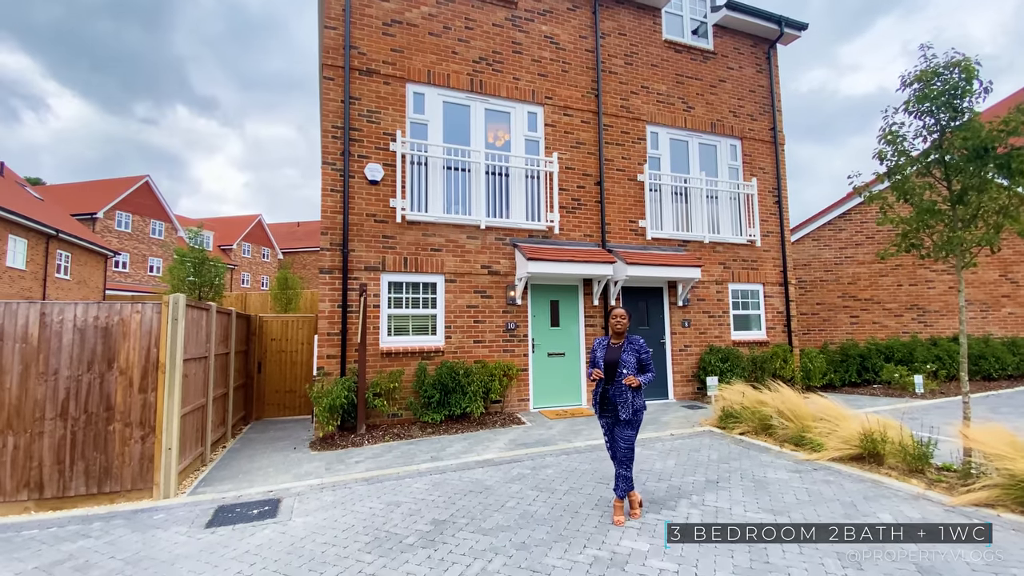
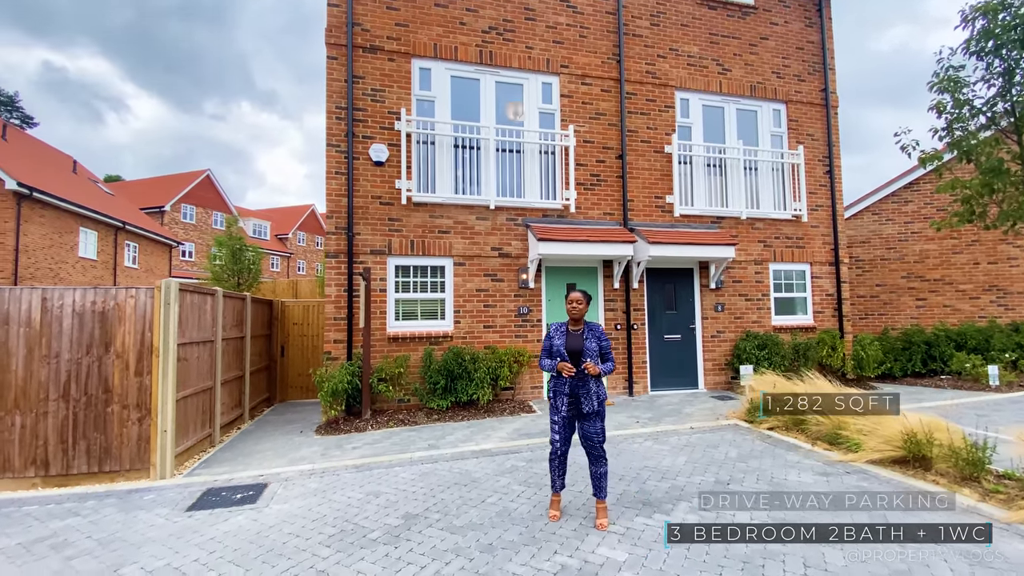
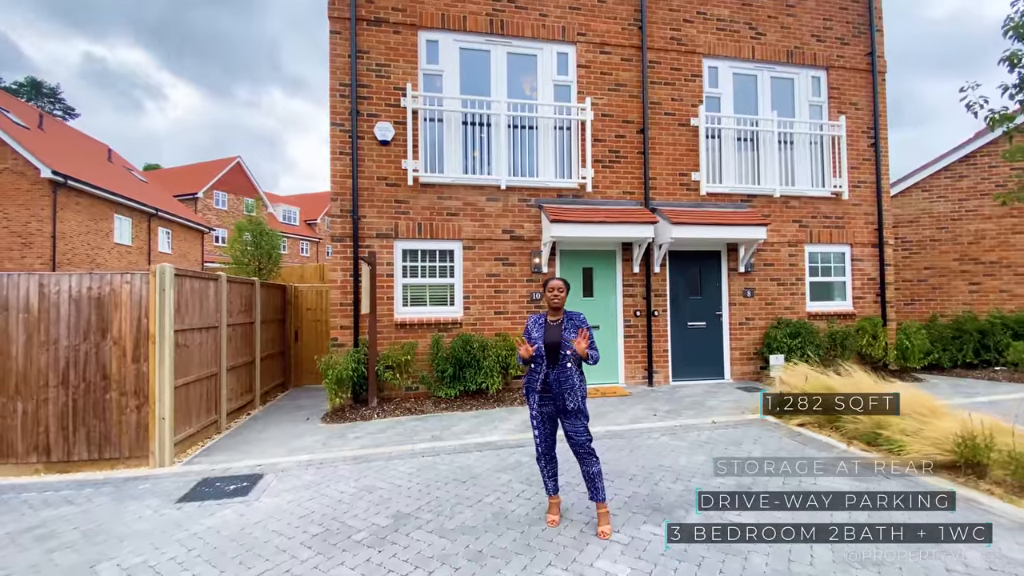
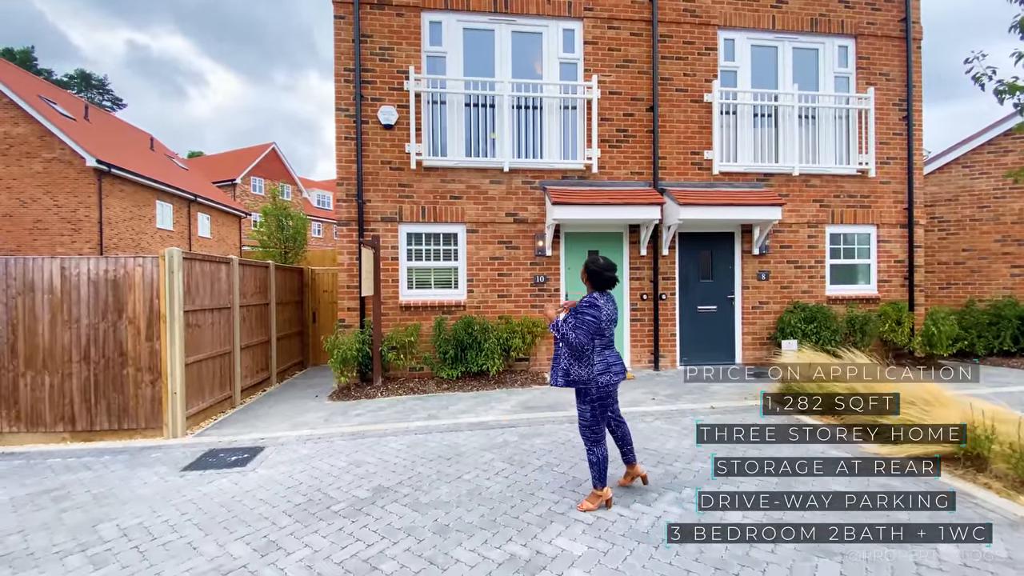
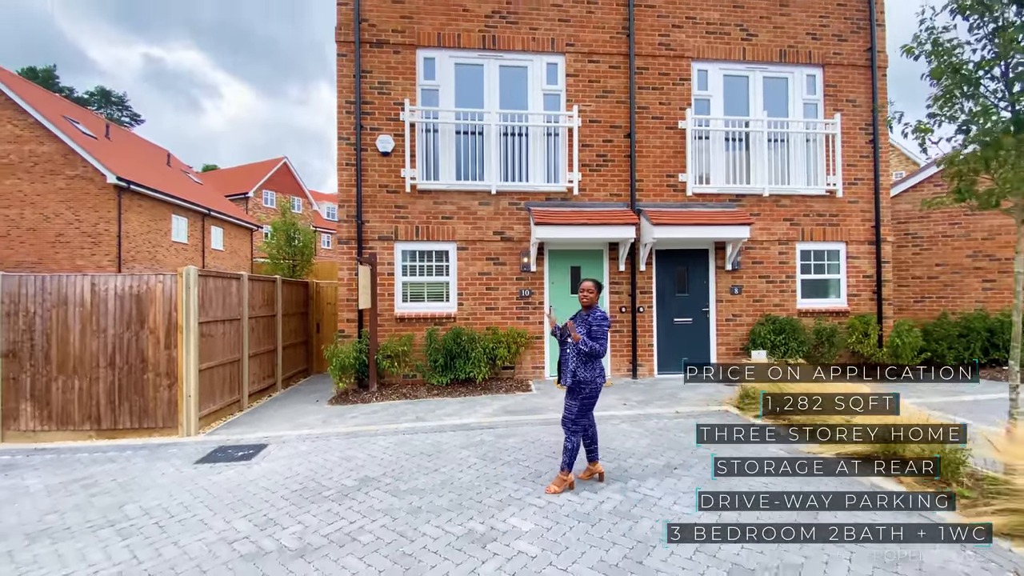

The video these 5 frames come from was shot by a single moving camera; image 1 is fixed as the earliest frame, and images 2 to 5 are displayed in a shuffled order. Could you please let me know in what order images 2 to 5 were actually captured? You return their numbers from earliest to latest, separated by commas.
2, 3, 4, 5
